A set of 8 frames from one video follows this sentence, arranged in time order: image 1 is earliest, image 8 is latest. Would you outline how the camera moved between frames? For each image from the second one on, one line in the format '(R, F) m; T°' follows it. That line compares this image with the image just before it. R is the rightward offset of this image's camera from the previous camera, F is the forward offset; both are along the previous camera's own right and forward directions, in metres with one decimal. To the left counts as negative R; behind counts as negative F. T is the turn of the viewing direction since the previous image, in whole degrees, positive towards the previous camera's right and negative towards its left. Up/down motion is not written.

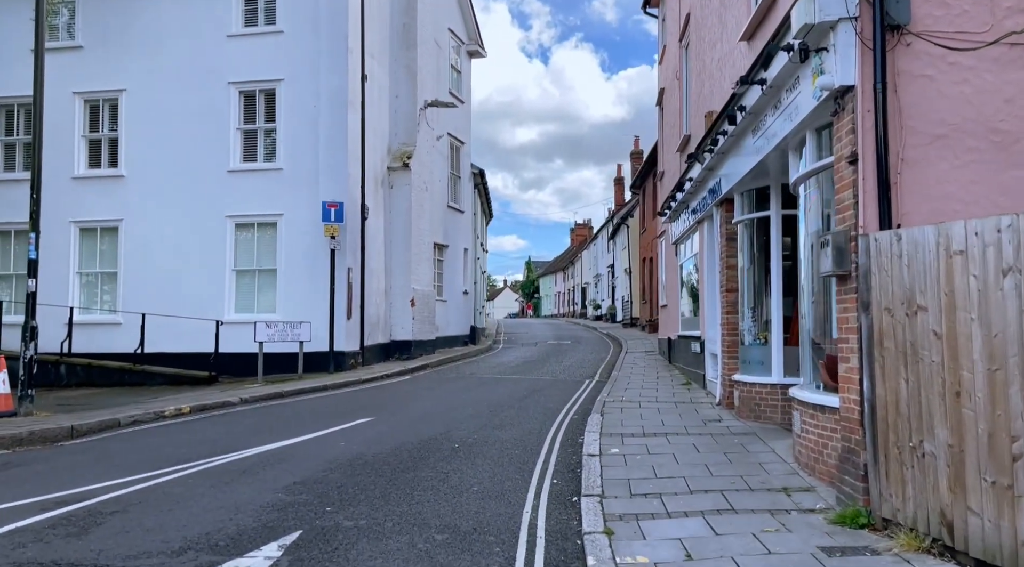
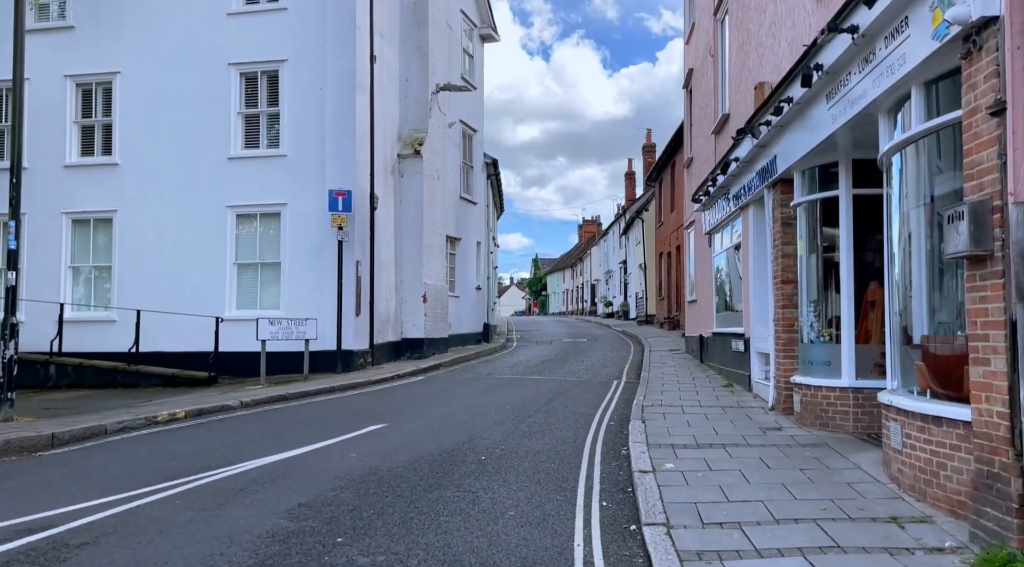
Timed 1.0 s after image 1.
(-0.3, +1.0) m; 0°
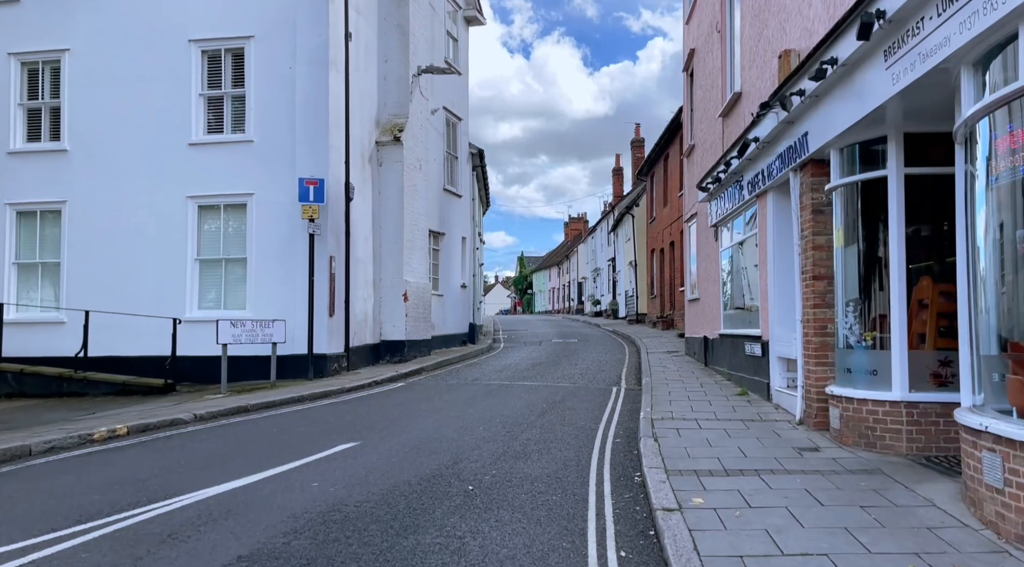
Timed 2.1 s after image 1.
(-0.1, +1.2) m; +1°
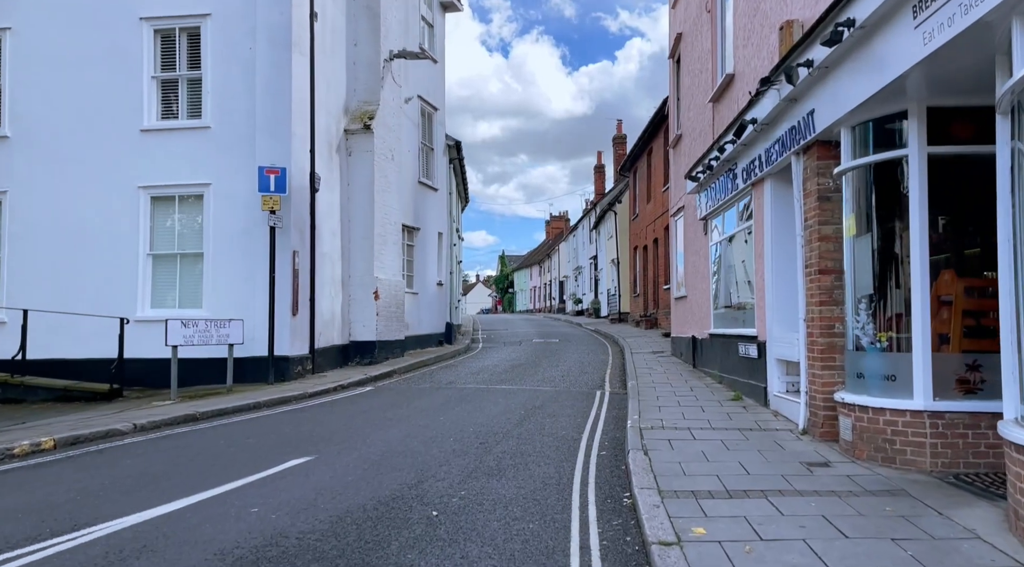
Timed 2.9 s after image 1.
(+0.1, +0.8) m; +2°
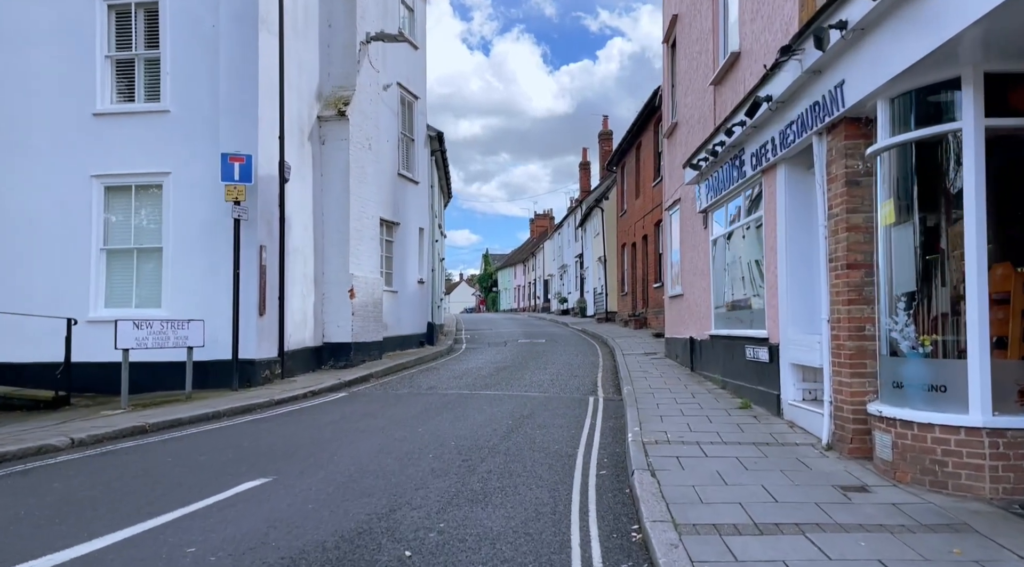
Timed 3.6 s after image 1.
(0.0, +0.8) m; +1°
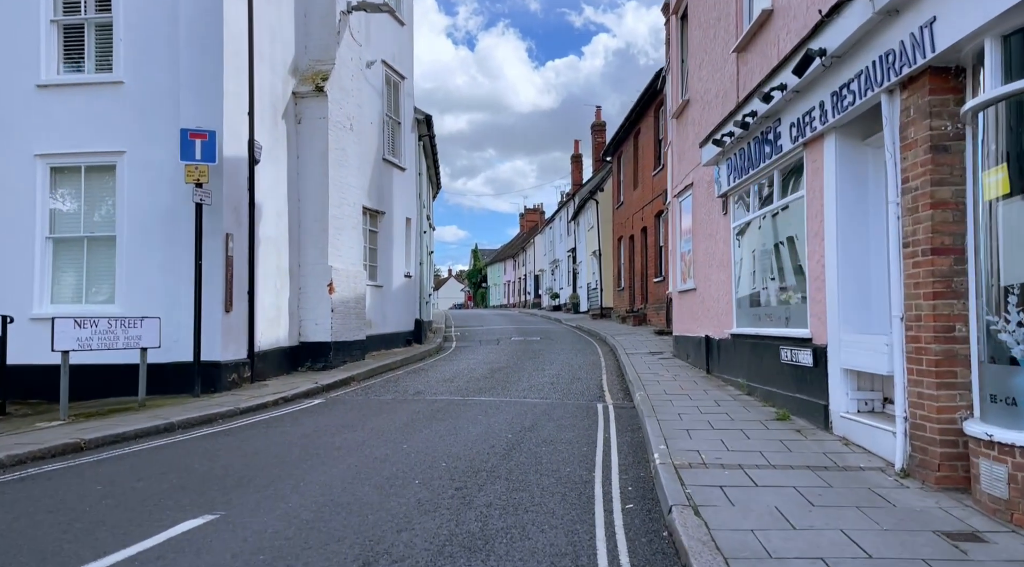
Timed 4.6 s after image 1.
(-0.1, +1.2) m; +1°
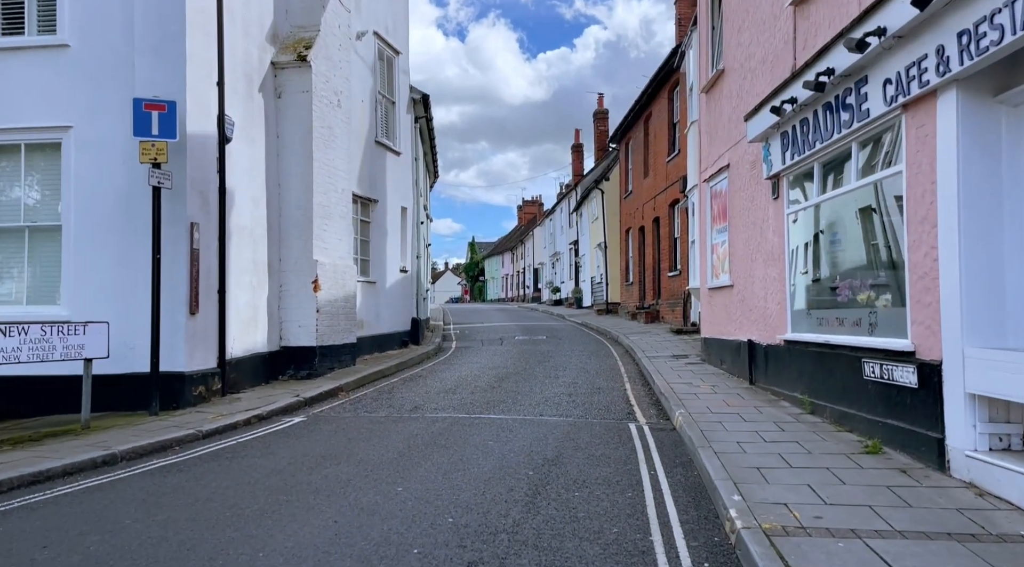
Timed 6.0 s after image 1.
(-0.2, +1.4) m; 0°
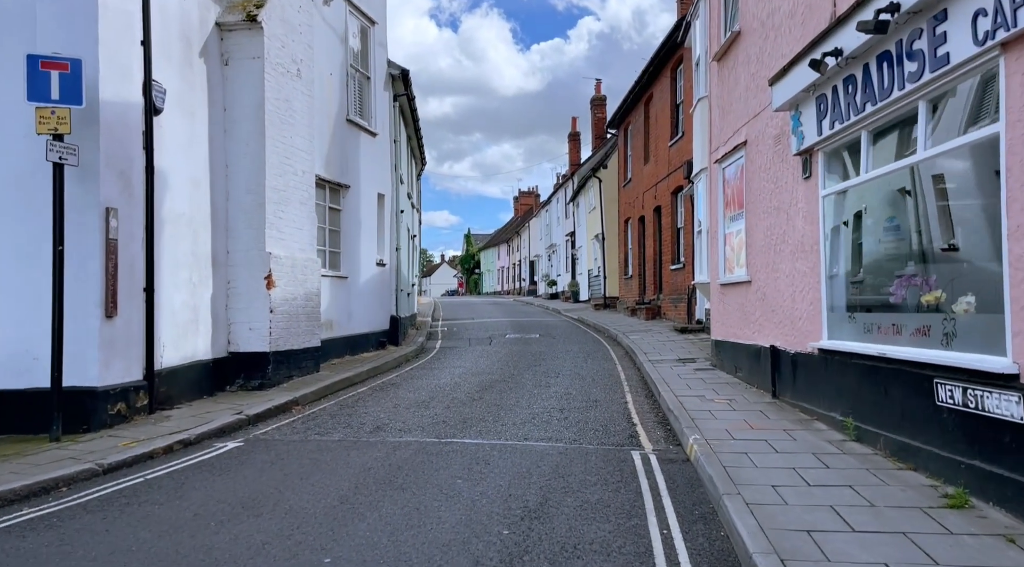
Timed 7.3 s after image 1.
(+0.2, +1.4) m; 0°
